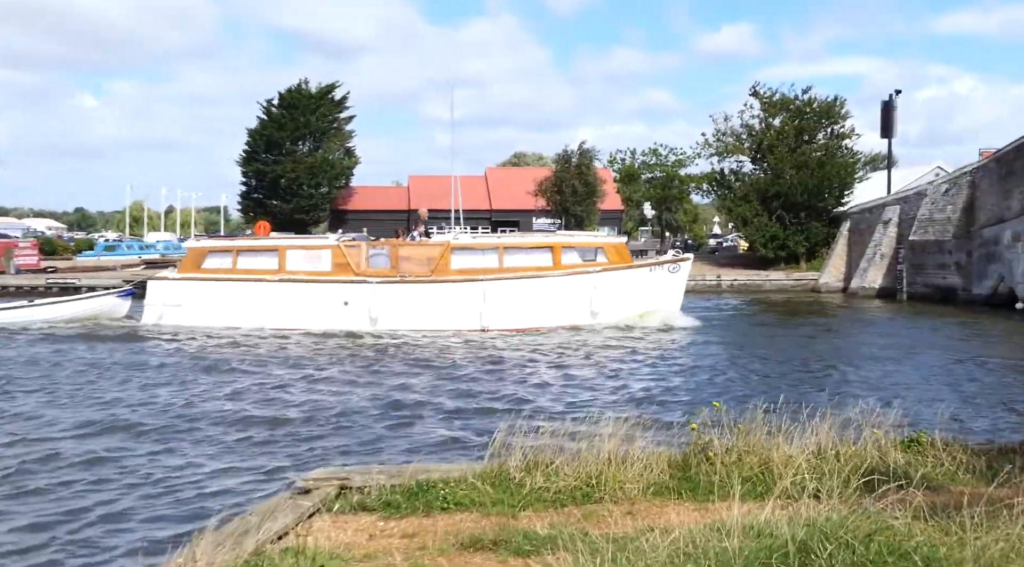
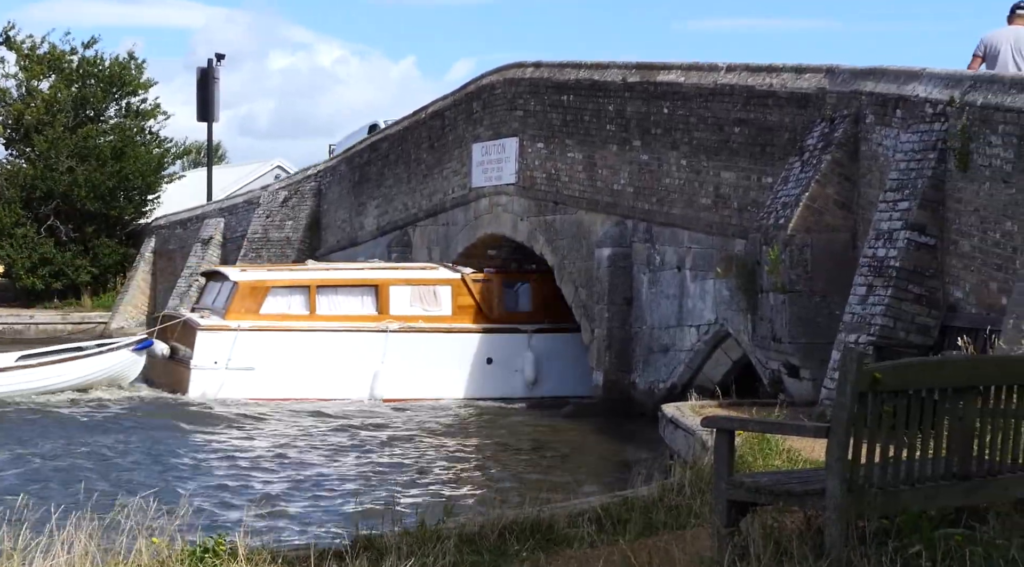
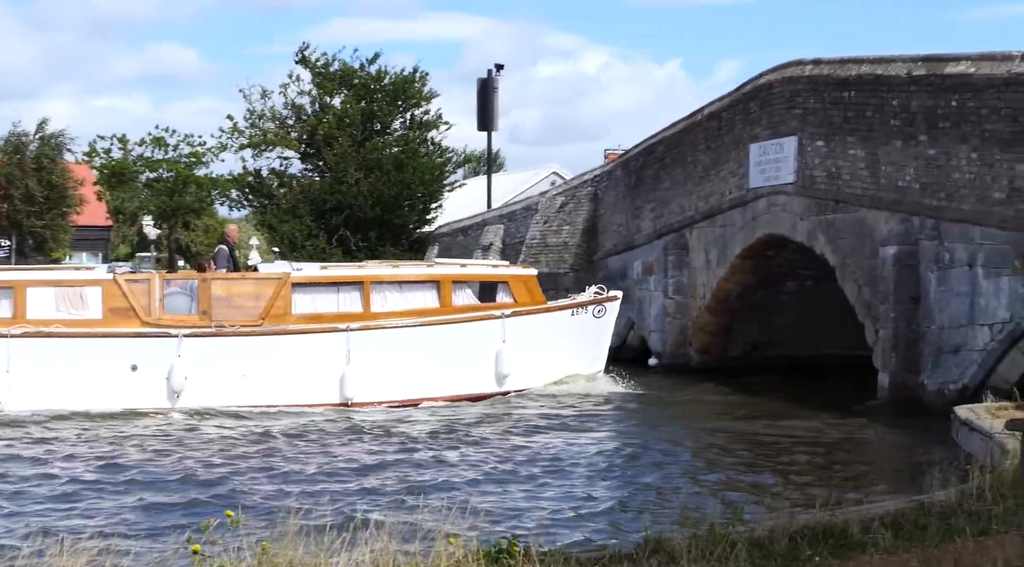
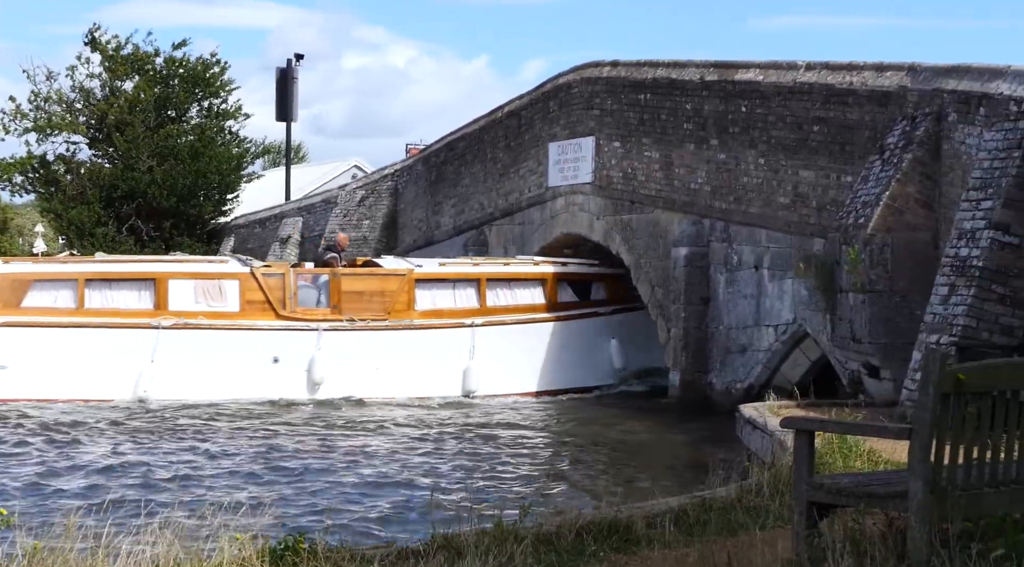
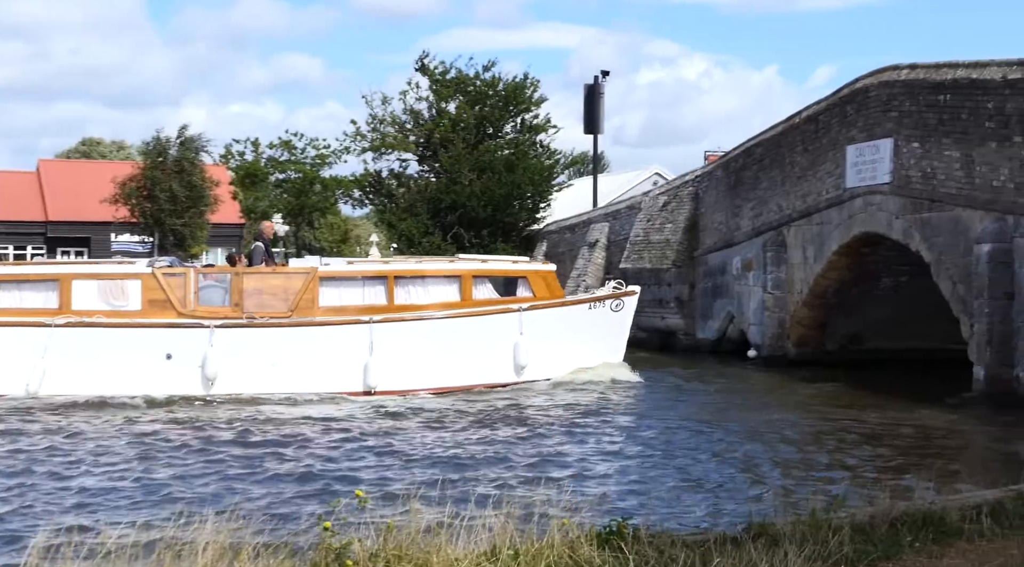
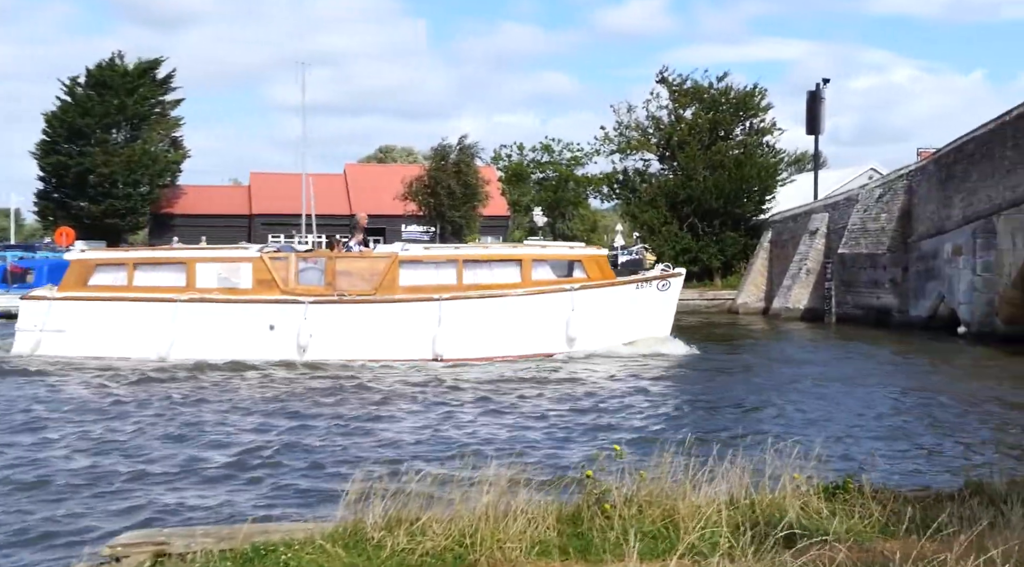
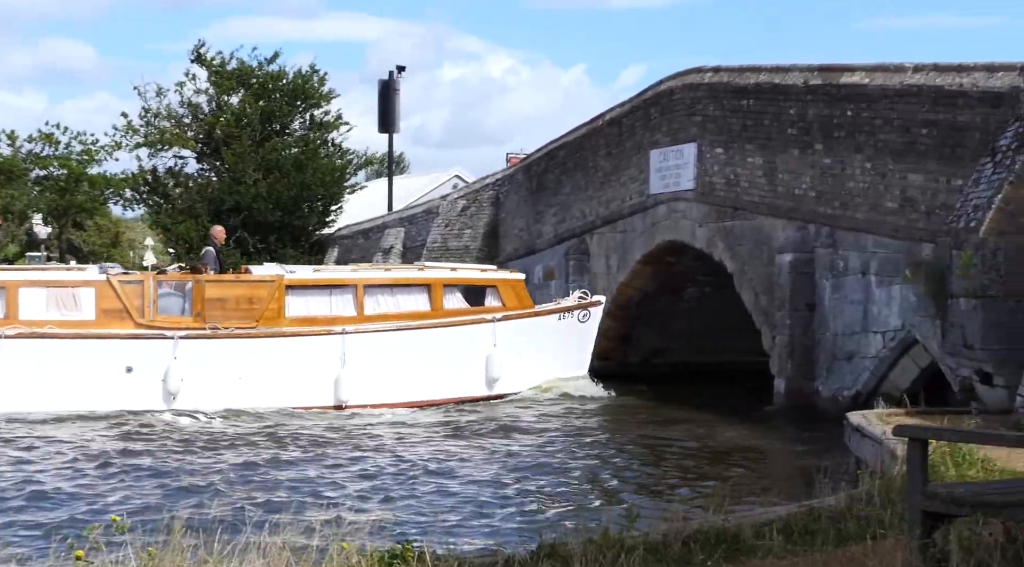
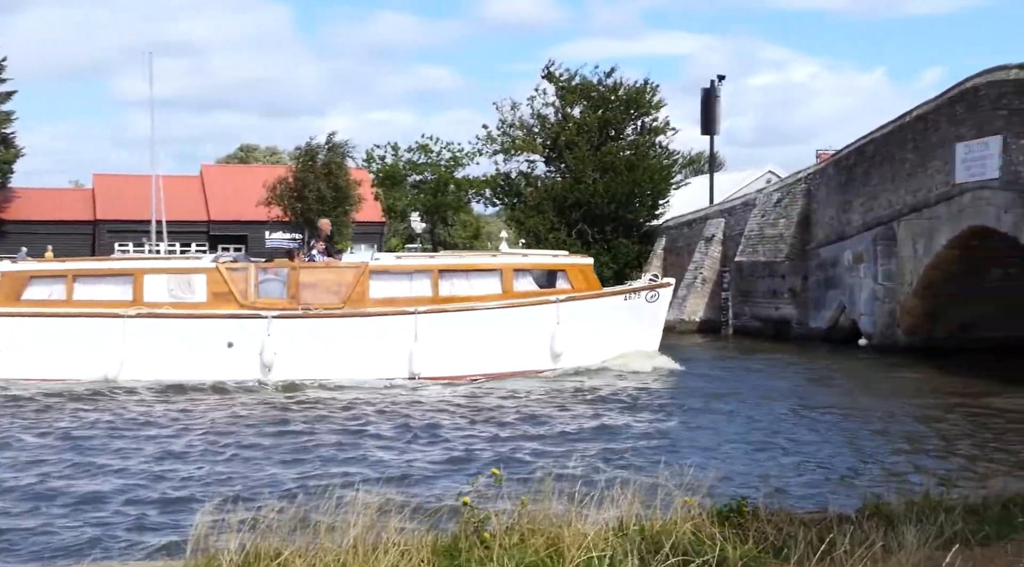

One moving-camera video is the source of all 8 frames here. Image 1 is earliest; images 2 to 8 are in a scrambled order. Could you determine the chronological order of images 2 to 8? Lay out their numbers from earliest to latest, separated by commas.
6, 8, 5, 3, 7, 4, 2
